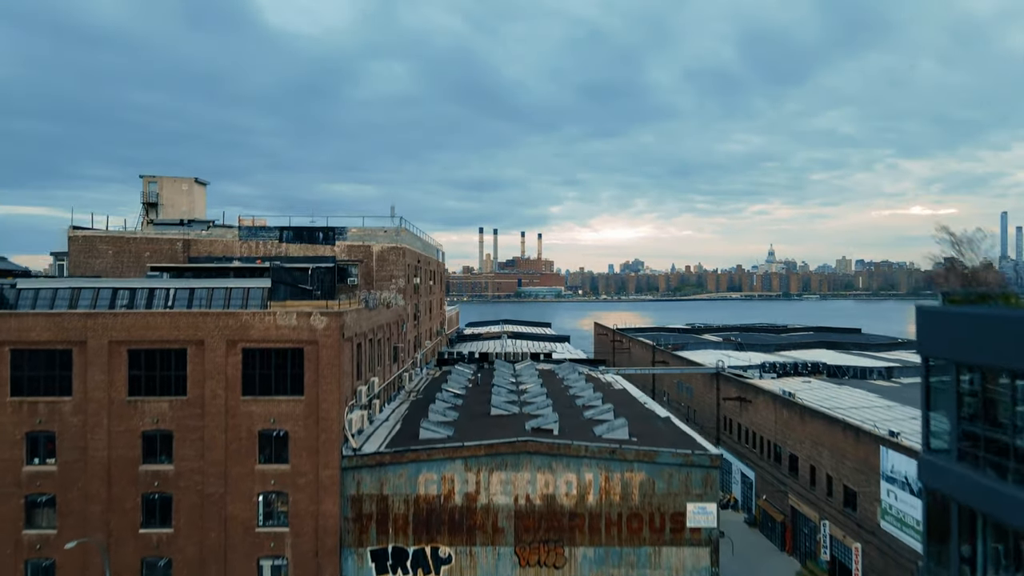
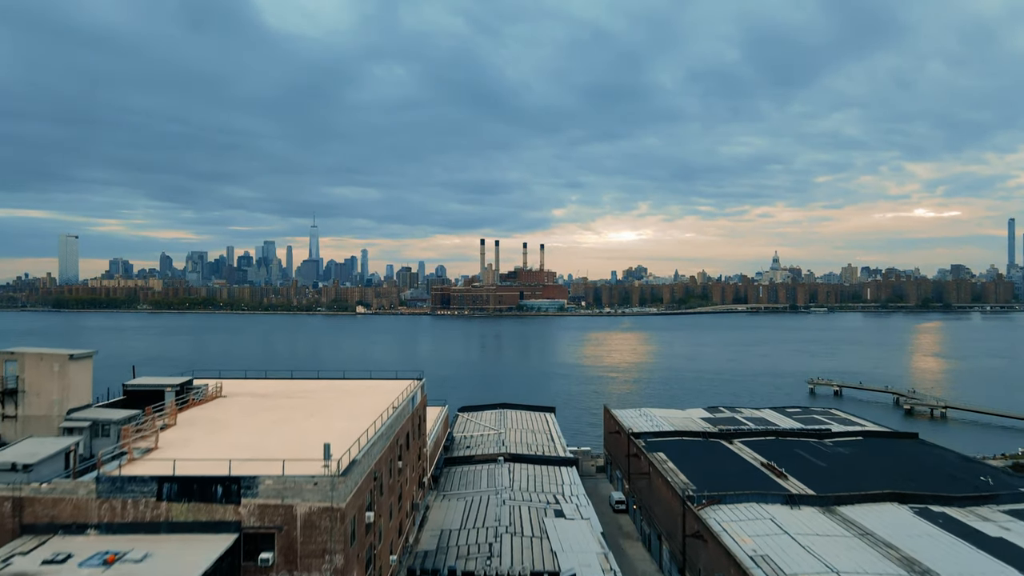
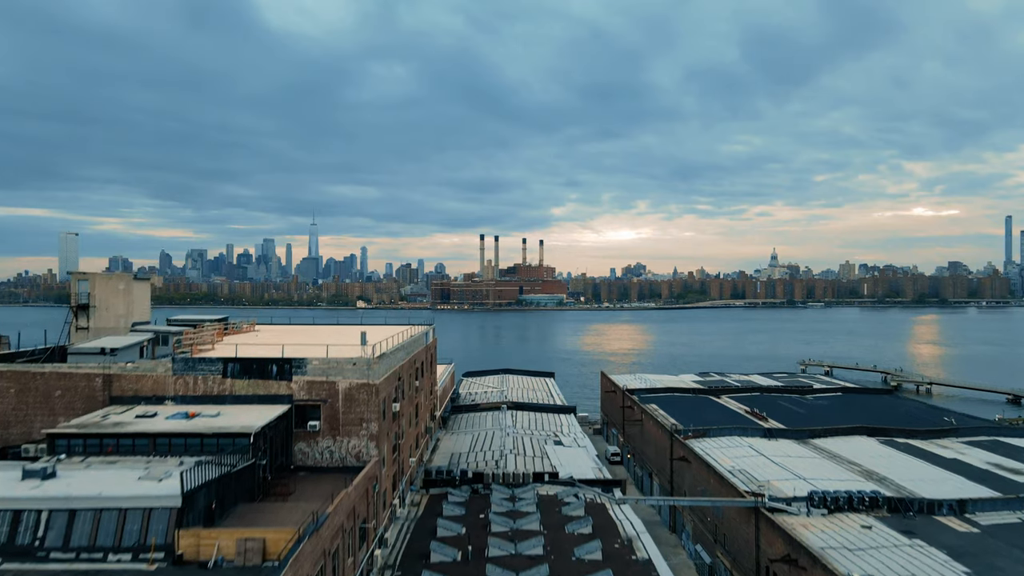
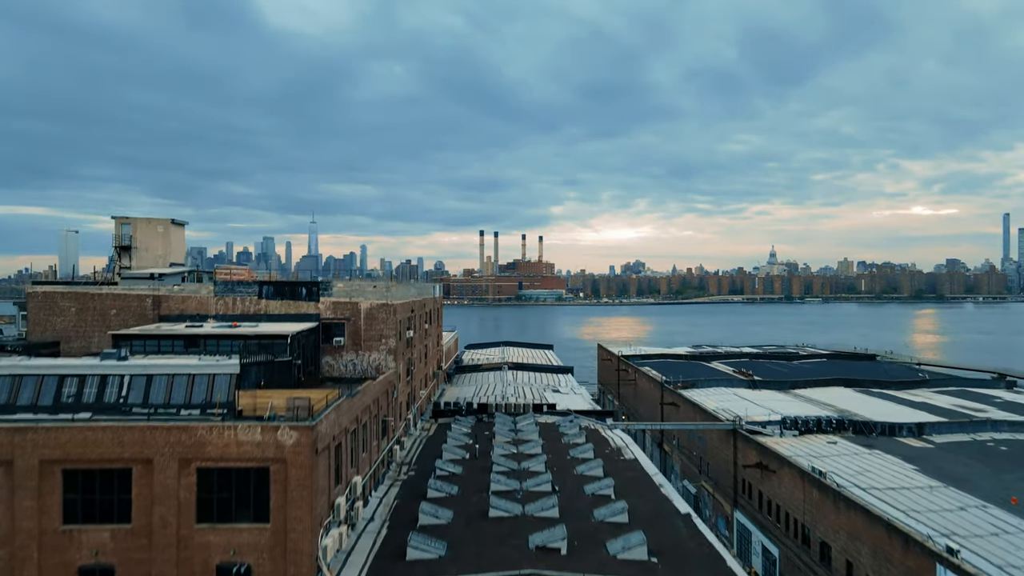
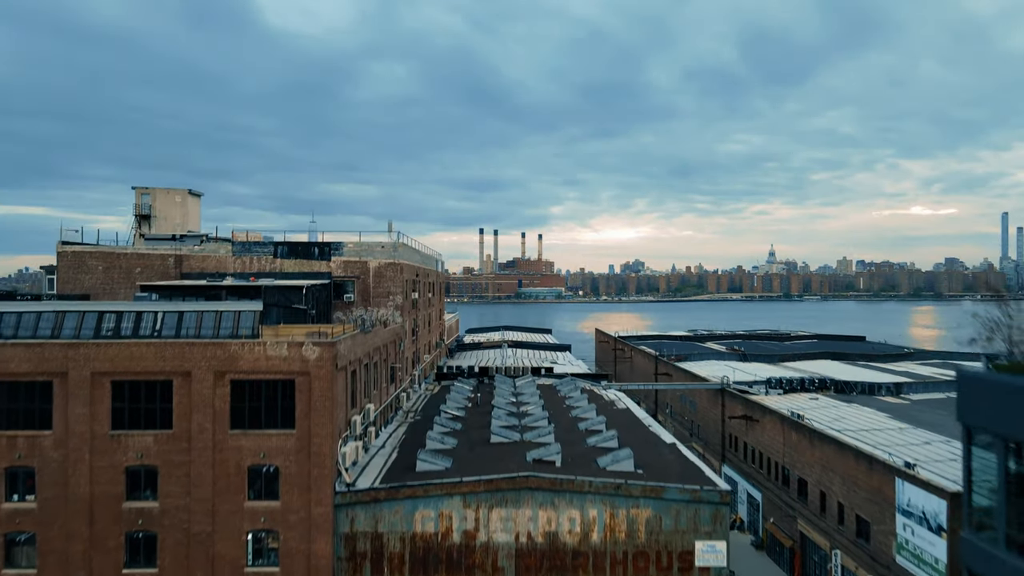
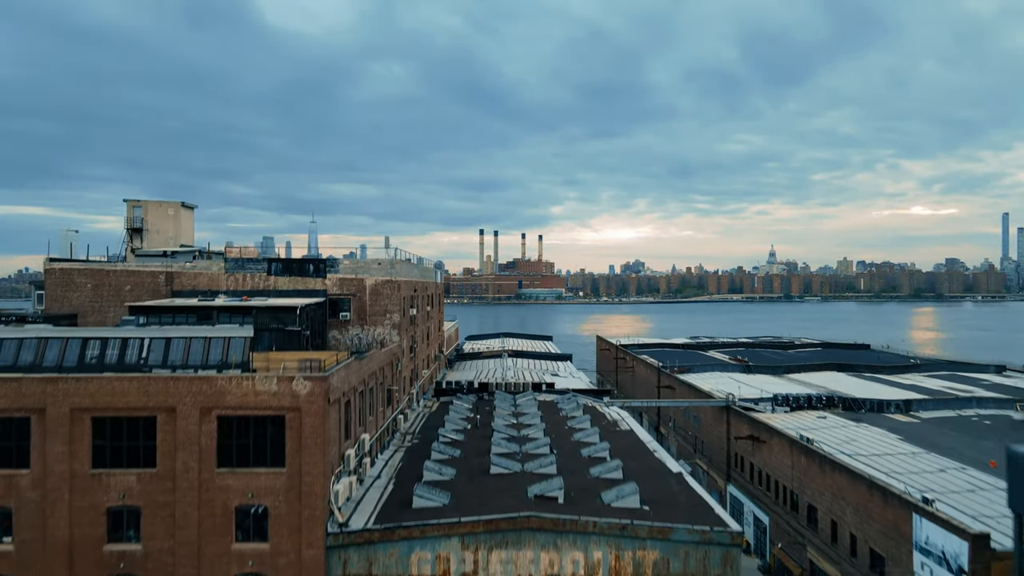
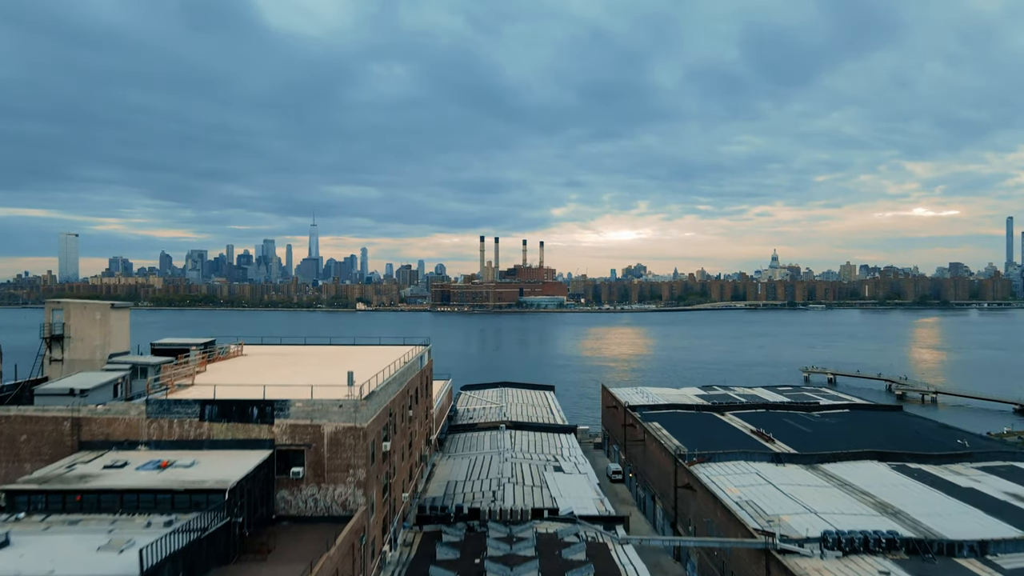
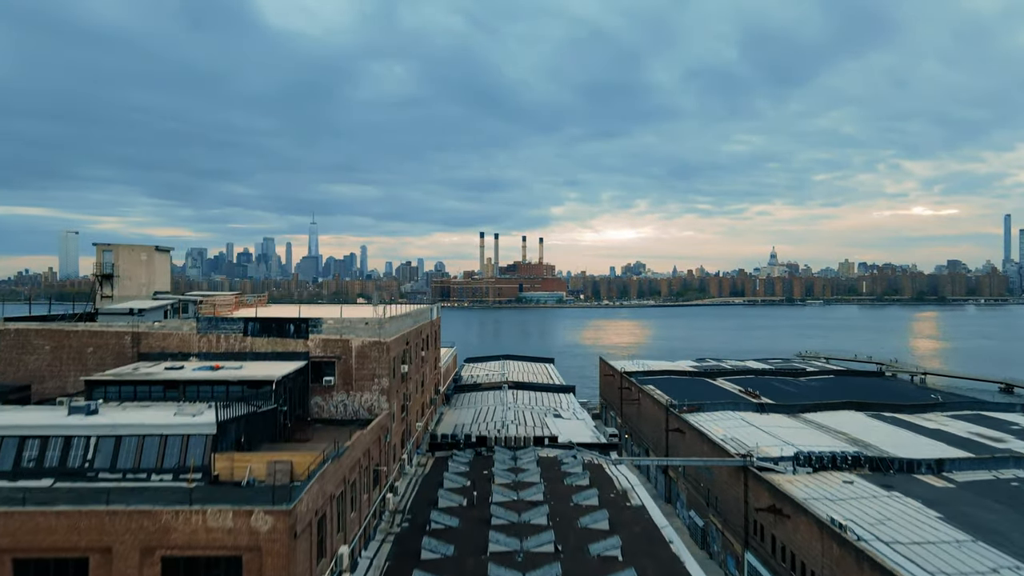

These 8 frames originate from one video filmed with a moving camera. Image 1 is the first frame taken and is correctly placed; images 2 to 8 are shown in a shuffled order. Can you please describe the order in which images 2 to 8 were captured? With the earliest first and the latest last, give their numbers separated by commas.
5, 6, 4, 8, 3, 7, 2
